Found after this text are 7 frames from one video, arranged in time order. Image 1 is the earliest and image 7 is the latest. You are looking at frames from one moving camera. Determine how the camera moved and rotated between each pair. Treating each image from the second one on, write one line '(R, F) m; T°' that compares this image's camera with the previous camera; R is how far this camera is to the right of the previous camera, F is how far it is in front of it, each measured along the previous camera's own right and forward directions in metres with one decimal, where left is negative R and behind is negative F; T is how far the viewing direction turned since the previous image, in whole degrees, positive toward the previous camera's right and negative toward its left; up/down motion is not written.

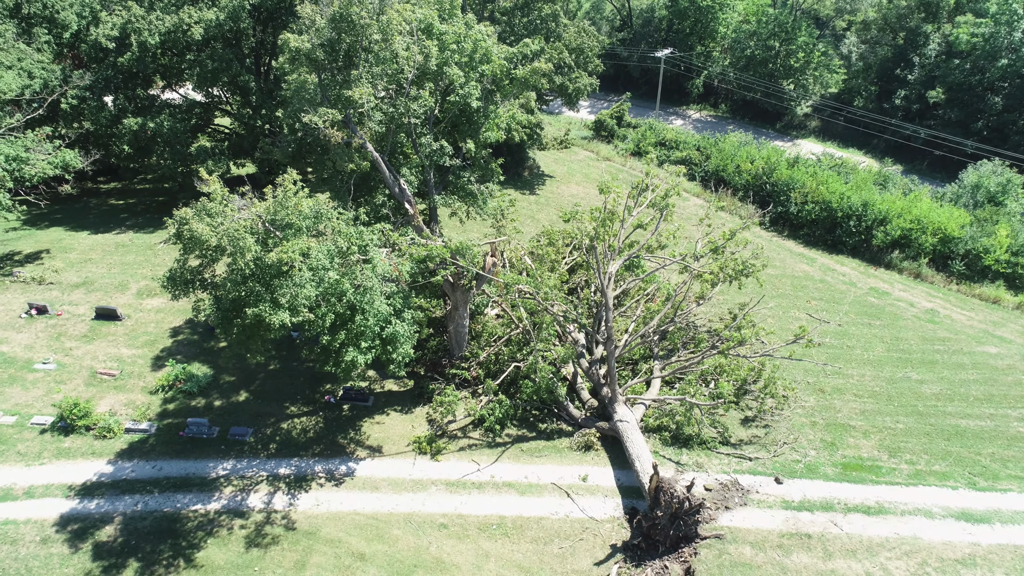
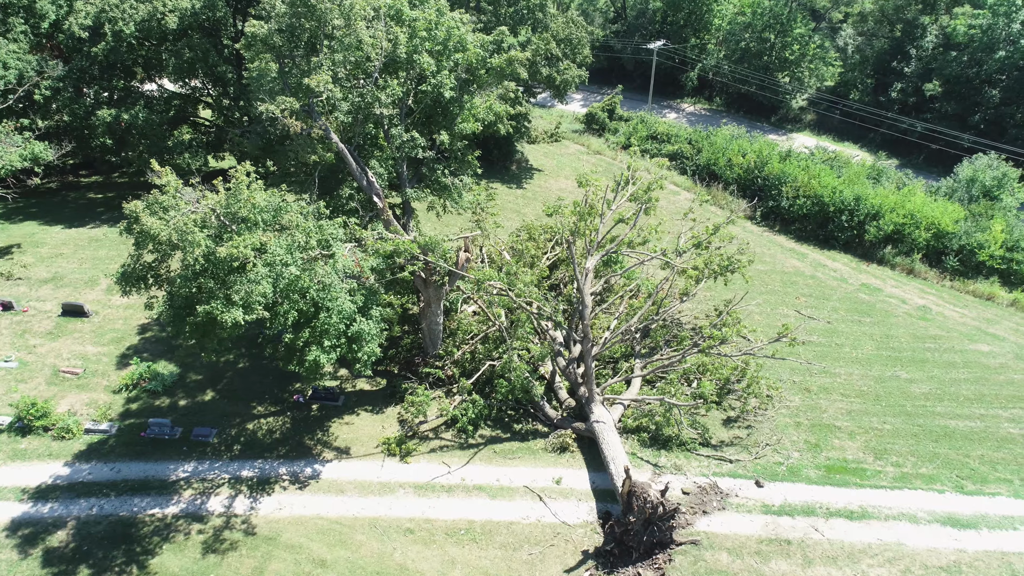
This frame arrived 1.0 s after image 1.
(+0.7, +0.6) m; 0°
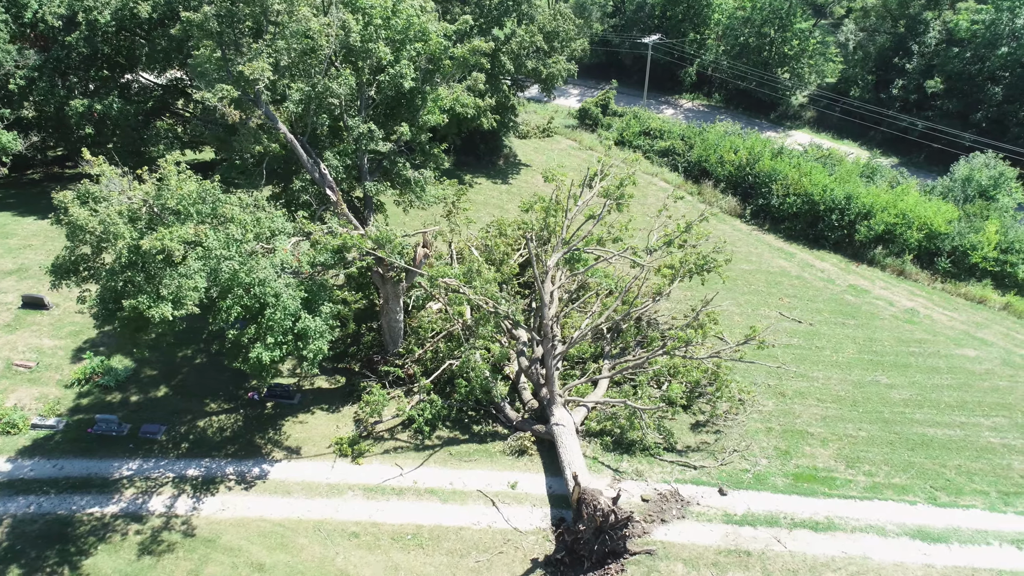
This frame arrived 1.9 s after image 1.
(+1.3, +0.6) m; -1°
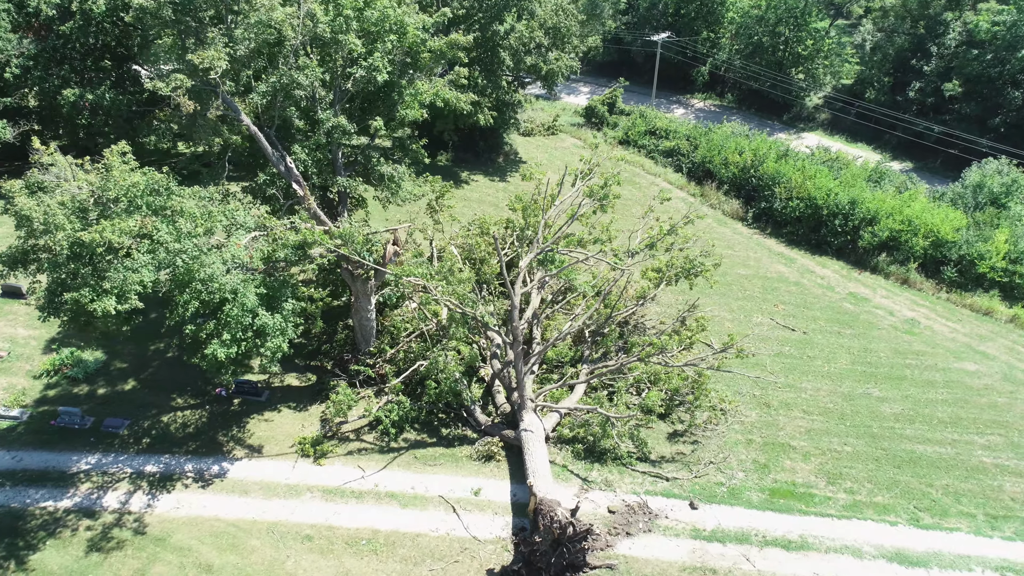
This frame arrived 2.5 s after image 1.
(+1.2, +0.5) m; -2°
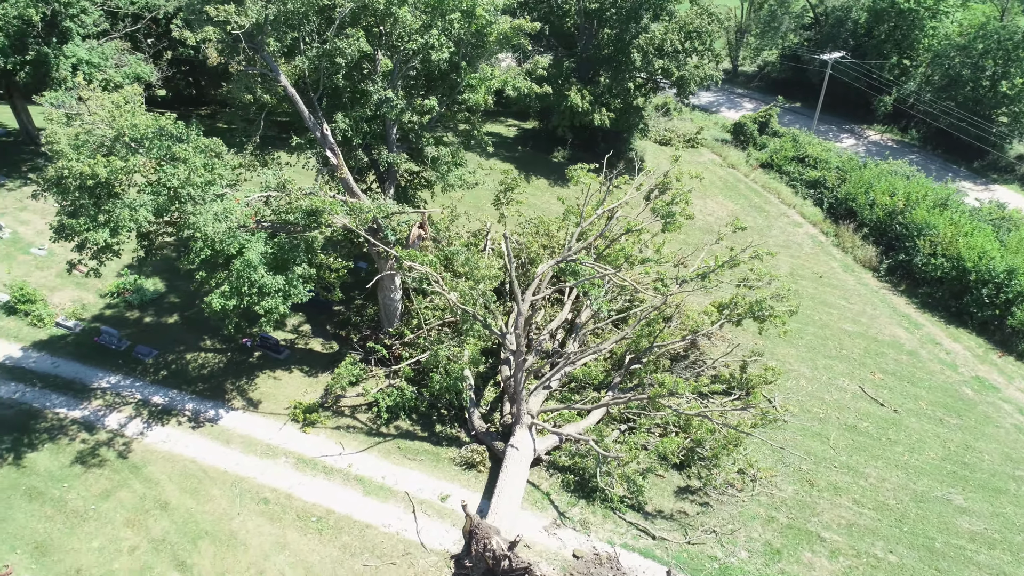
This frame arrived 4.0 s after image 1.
(+3.4, +1.5) m; -13°
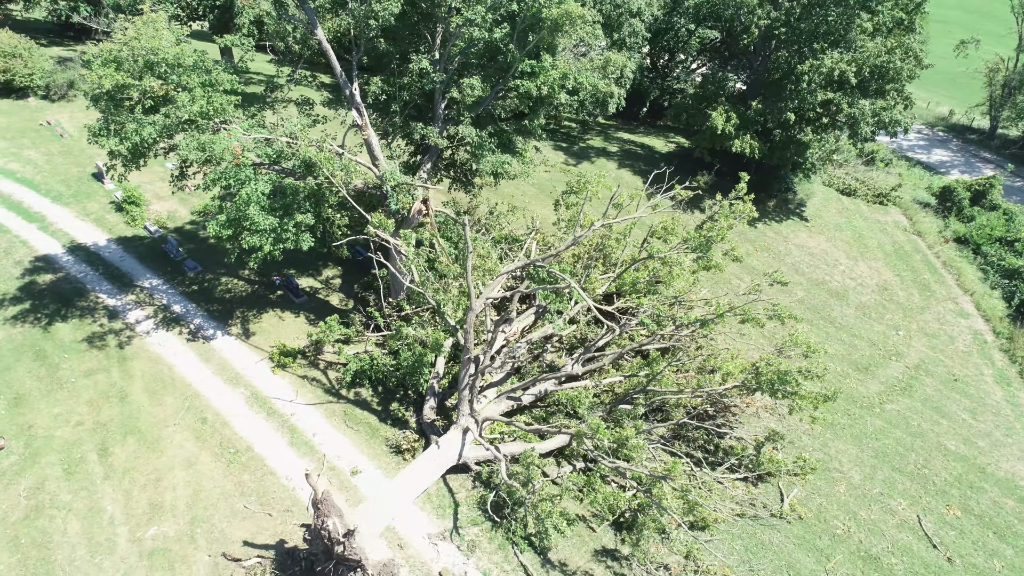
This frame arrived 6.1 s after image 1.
(+5.4, +1.9) m; -18°
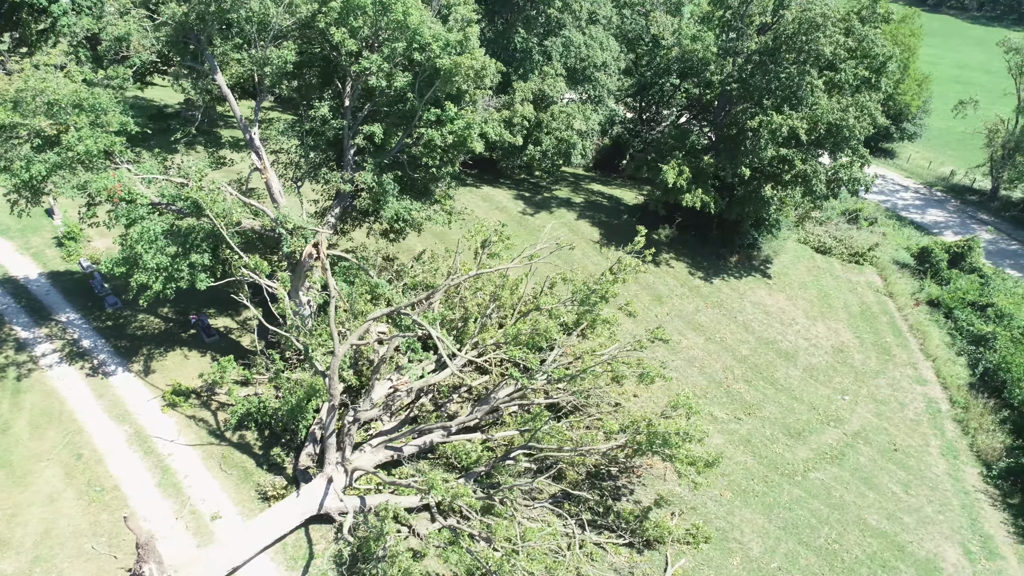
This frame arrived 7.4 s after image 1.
(+3.4, +0.3) m; -3°
